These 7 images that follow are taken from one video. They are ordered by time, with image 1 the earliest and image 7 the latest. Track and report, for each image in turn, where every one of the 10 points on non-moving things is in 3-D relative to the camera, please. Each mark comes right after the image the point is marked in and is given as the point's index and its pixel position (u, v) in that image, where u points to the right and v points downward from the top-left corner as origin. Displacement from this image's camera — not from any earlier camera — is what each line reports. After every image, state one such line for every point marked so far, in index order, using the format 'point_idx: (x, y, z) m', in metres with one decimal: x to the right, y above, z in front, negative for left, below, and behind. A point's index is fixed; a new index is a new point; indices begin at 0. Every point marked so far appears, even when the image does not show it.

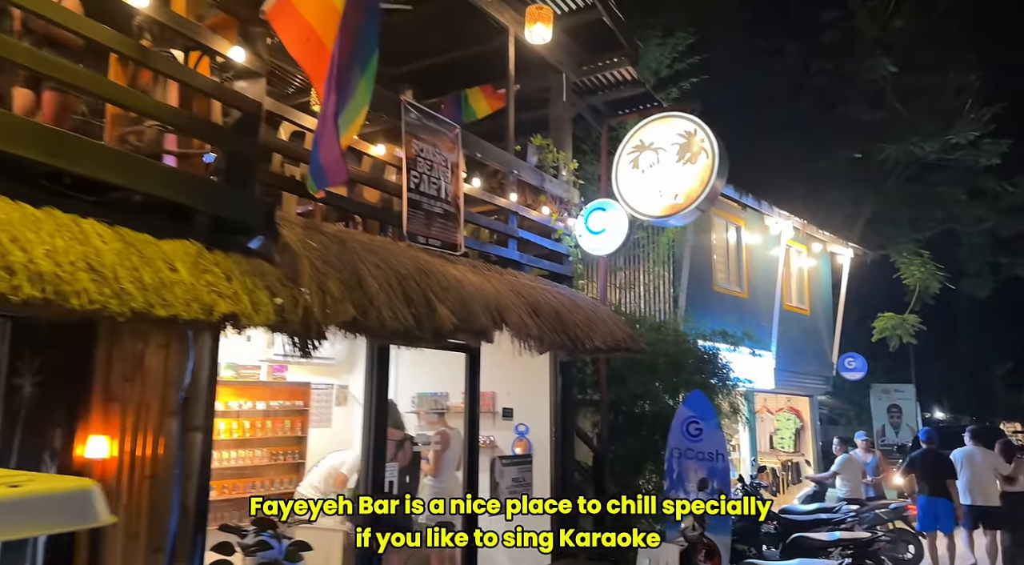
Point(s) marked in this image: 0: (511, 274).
0: (0.0, +0.1, +6.0) m
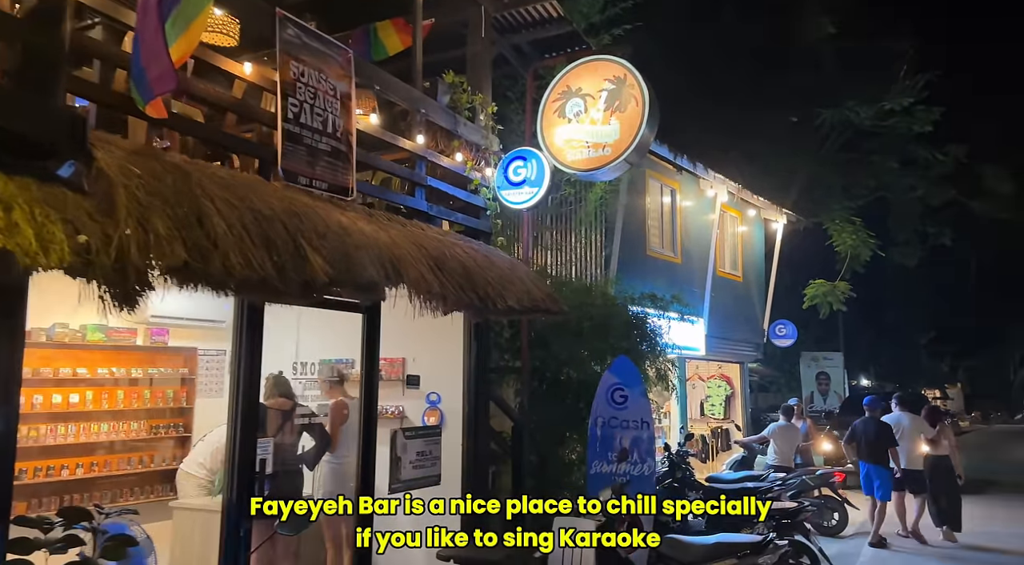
0: (-0.6, +0.4, +5.3) m
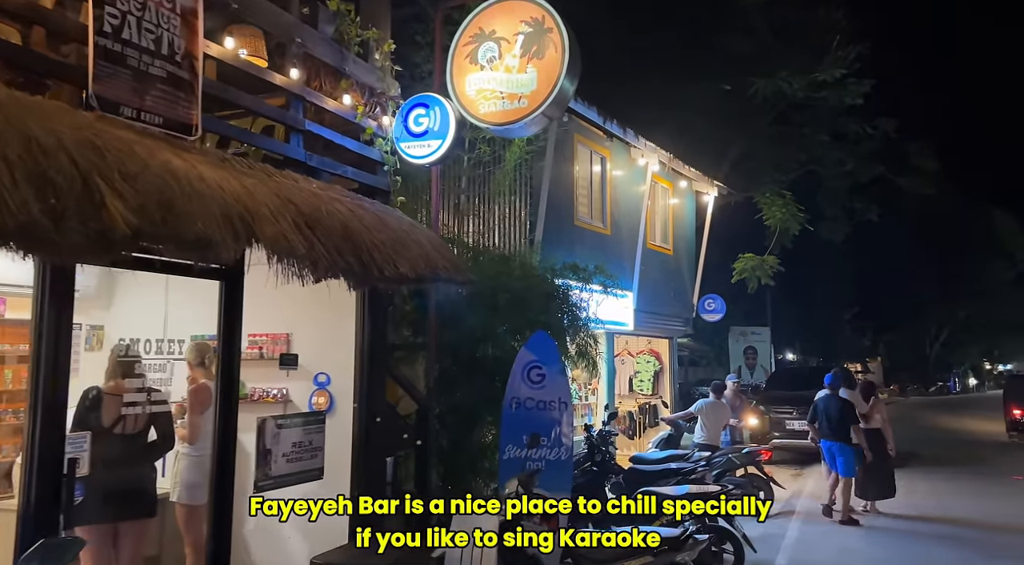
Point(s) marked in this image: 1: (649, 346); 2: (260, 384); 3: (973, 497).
0: (-1.3, +0.6, +4.5) m
1: (+2.8, -1.3, +16.3) m
2: (-1.9, -0.8, +5.9) m
3: (+8.2, -3.8, +14.2) m
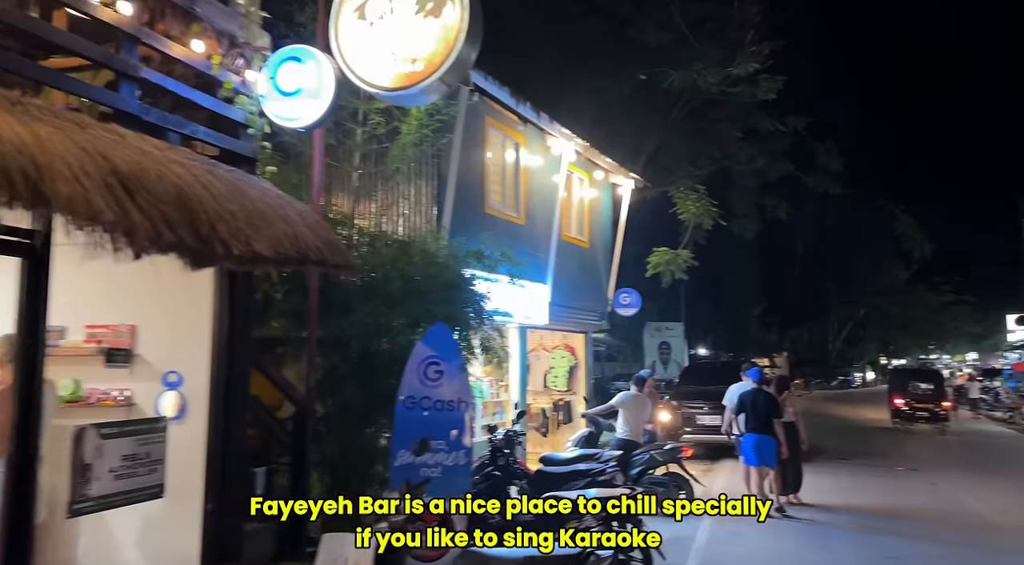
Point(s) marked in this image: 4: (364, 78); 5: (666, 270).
0: (-1.8, +0.7, +3.7) m
1: (+1.0, -1.2, +15.9) m
2: (-2.6, -0.6, +5.0) m
3: (+6.5, -3.7, +14.3) m
4: (-1.1, +1.5, +5.7) m
5: (+3.2, +0.3, +16.7) m
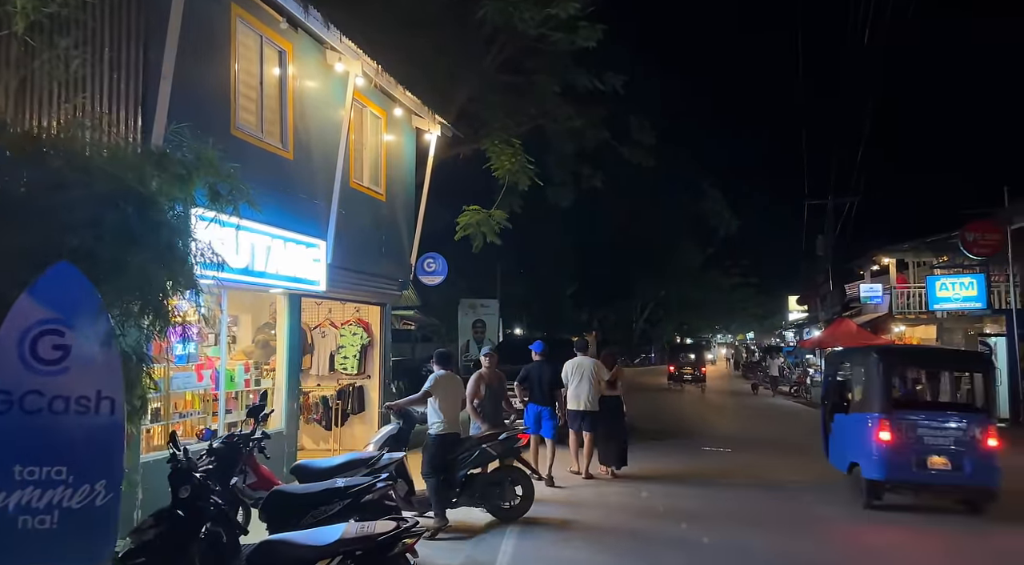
0: (-2.7, +1.1, +0.7) m
1: (-2.6, -0.5, +13.2) m
2: (-3.7, -0.2, +1.8) m
3: (+3.0, -3.2, +13.0) m
4: (-2.4, +1.9, +2.8) m
5: (-0.6, +0.9, +14.4) m
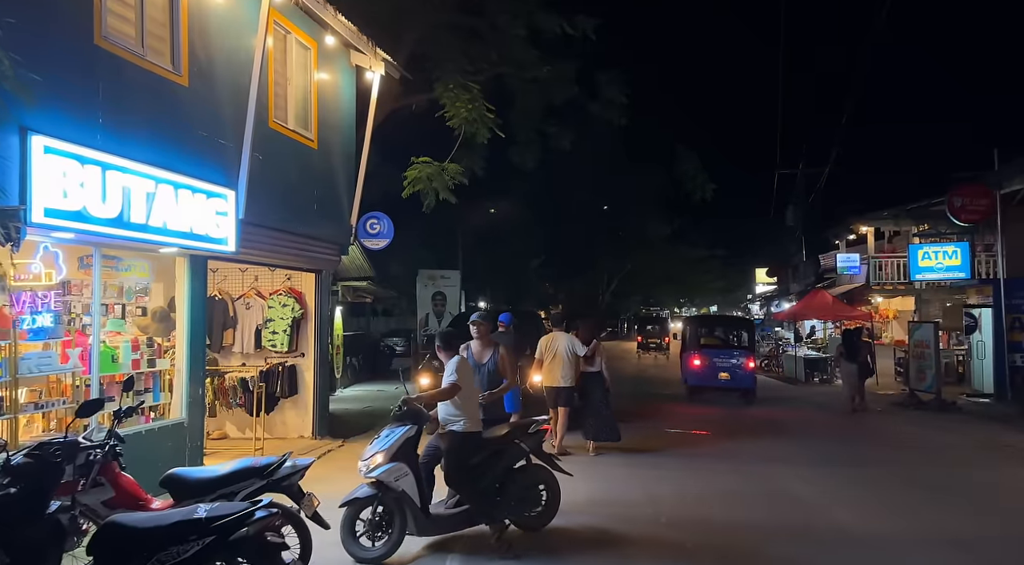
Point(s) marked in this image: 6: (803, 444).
0: (-2.8, +1.2, -1.2) m
1: (-3.2, 0.0, +11.4) m
2: (-3.9, -0.1, 0.0) m
3: (+2.4, -2.6, +11.5) m
4: (-2.6, +2.1, +1.0) m
5: (-1.3, +1.5, +12.7) m
6: (+4.8, -2.7, +13.1) m
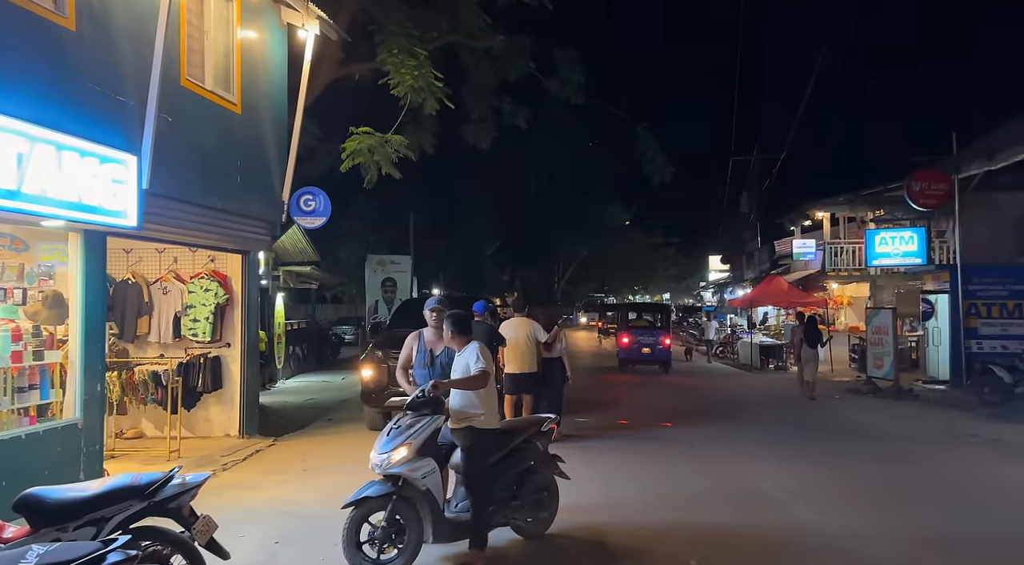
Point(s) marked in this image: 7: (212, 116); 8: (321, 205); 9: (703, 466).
0: (-2.8, +1.2, -2.3) m
1: (-3.9, +0.2, +10.3) m
2: (-3.9, 0.0, -1.2) m
3: (+1.7, -2.4, +10.7) m
4: (-2.7, +2.1, -0.2) m
5: (-2.1, +1.7, +11.6) m
6: (+4.1, -2.4, +12.5) m
7: (-3.5, +1.9, +9.4) m
8: (-2.9, +1.2, +12.4) m
9: (+2.4, -2.4, +10.0) m
